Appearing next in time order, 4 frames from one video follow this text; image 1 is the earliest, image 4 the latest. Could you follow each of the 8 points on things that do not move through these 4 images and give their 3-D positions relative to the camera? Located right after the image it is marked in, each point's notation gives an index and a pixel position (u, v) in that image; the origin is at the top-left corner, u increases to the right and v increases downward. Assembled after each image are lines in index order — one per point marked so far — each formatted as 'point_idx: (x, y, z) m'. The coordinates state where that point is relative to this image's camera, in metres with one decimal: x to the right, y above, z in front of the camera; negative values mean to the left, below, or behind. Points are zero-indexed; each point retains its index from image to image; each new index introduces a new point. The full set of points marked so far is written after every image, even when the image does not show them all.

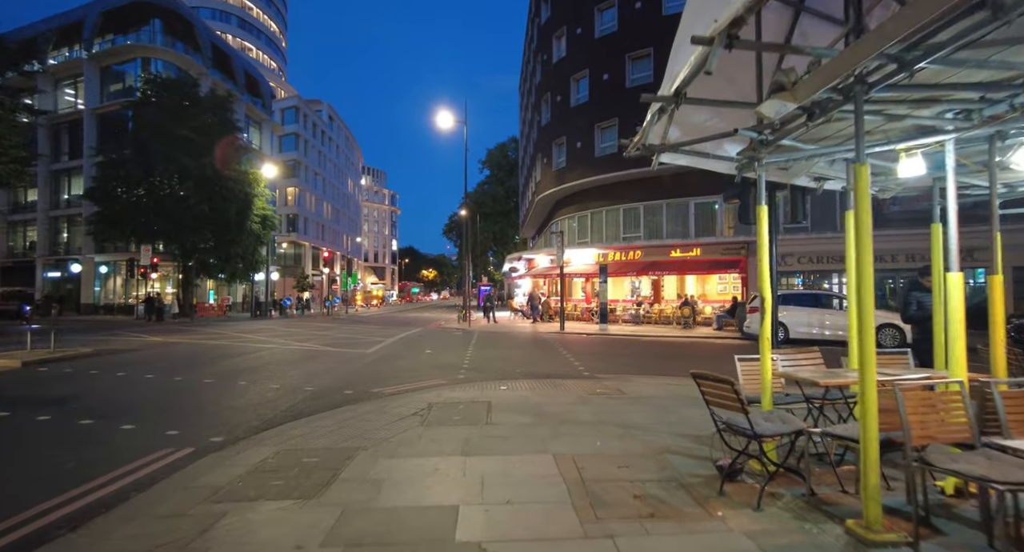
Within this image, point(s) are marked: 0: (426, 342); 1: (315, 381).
0: (-3.0, -2.3, +16.0) m
1: (-3.9, -2.1, +9.0) m
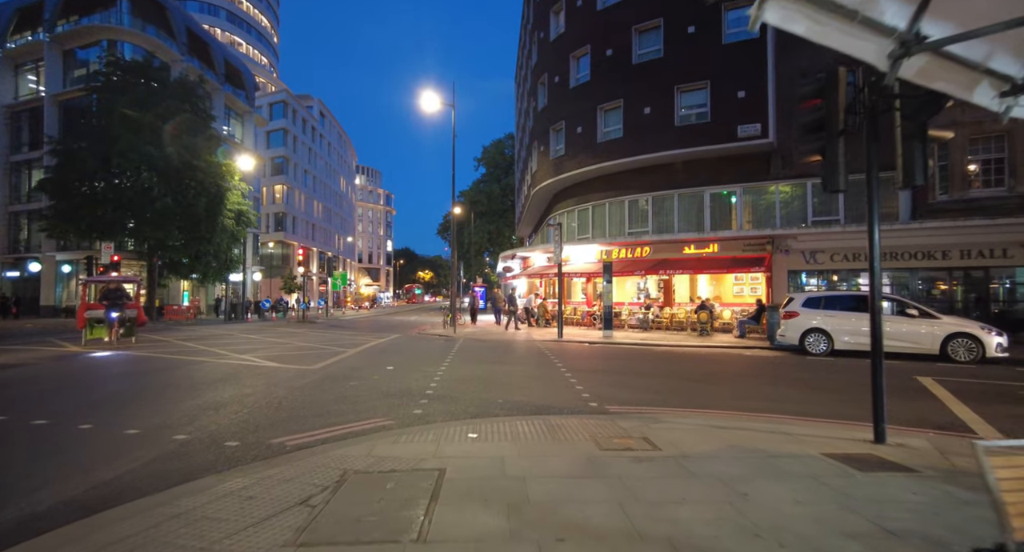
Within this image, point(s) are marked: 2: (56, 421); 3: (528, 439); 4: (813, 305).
0: (-3.4, -2.3, +13.2) m
1: (-4.2, -2.0, +6.2) m
2: (-6.1, -1.9, +6.2) m
3: (+0.2, -2.0, +5.6) m
4: (+9.2, -0.9, +14.0) m
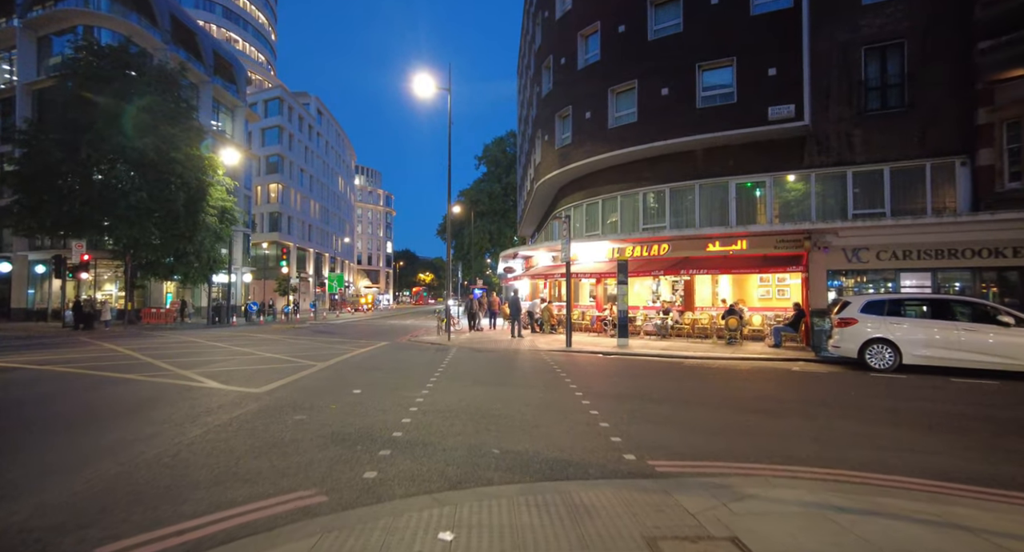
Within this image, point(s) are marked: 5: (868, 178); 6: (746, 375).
0: (-3.4, -2.3, +10.9) m
1: (-4.2, -1.9, +3.9) m
2: (-6.1, -1.9, +3.9) m
3: (+0.2, -1.9, +3.3) m
4: (+9.3, -0.9, +11.7) m
5: (+13.3, +3.7, +17.1) m
6: (+5.7, -2.4, +11.1) m
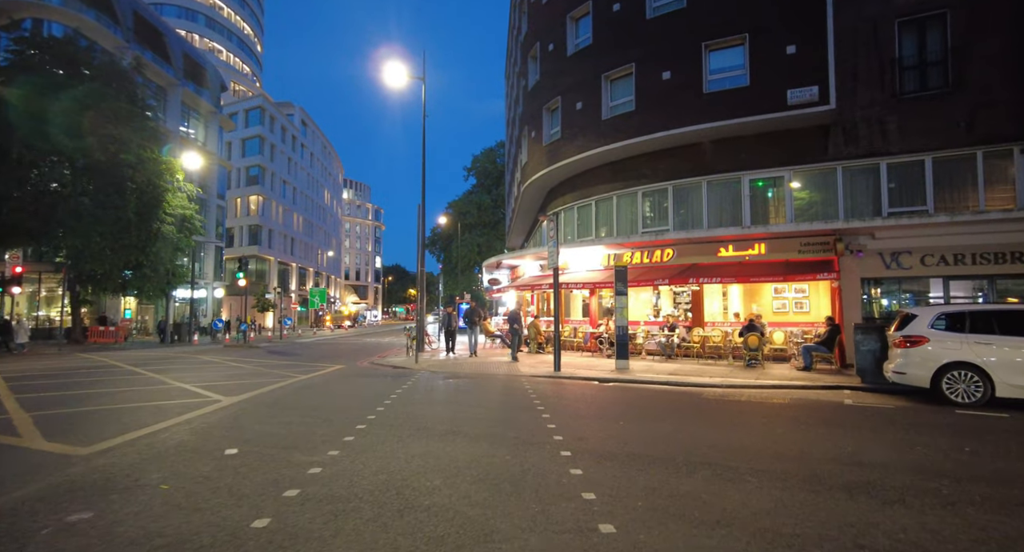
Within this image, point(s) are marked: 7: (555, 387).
0: (-4.0, -2.4, +8.0) m
1: (-4.7, -1.8, +1.1) m
2: (-6.7, -1.8, +1.0) m
3: (-0.3, -1.7, +0.5) m
4: (+8.6, -1.0, +9.0) m
5: (+12.6, +3.4, +14.6) m
6: (+5.1, -2.5, +8.4) m
7: (+1.0, -2.8, +11.5) m
